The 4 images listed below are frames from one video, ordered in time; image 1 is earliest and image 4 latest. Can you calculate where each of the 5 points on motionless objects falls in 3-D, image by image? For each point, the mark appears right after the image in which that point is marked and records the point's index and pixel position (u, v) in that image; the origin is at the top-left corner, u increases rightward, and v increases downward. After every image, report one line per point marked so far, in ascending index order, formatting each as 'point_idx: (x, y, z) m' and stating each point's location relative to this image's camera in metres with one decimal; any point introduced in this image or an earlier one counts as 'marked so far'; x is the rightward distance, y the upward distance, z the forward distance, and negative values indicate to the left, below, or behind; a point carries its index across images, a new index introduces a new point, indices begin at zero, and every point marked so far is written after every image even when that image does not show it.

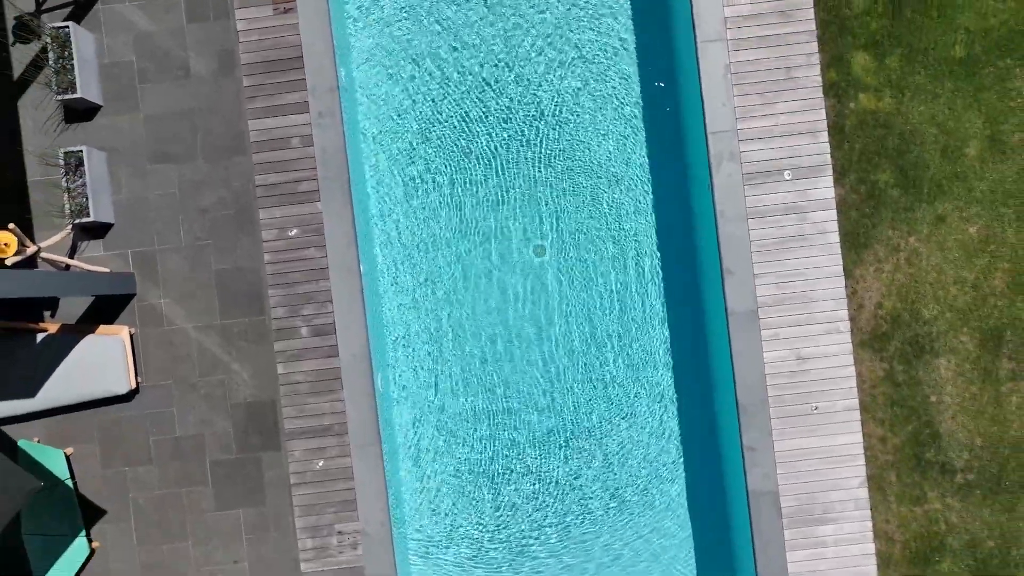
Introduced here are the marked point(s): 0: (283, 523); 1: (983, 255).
0: (-2.0, -2.1, +5.6) m
1: (+4.0, +0.3, +5.4) m
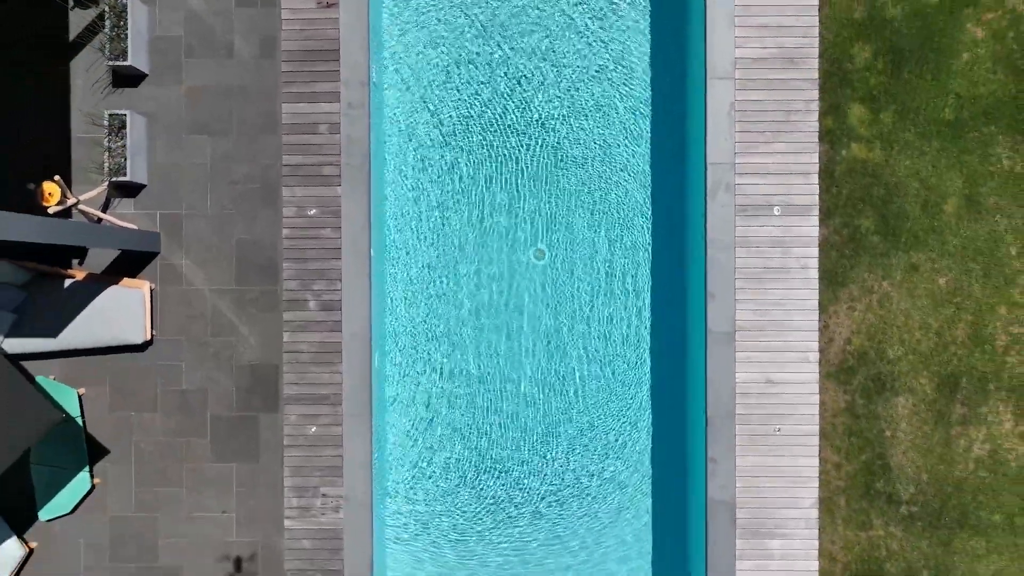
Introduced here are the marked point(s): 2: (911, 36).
0: (-2.3, -1.8, +6.0) m
1: (+4.0, -0.2, +5.8) m
2: (+3.6, +2.3, +5.7) m
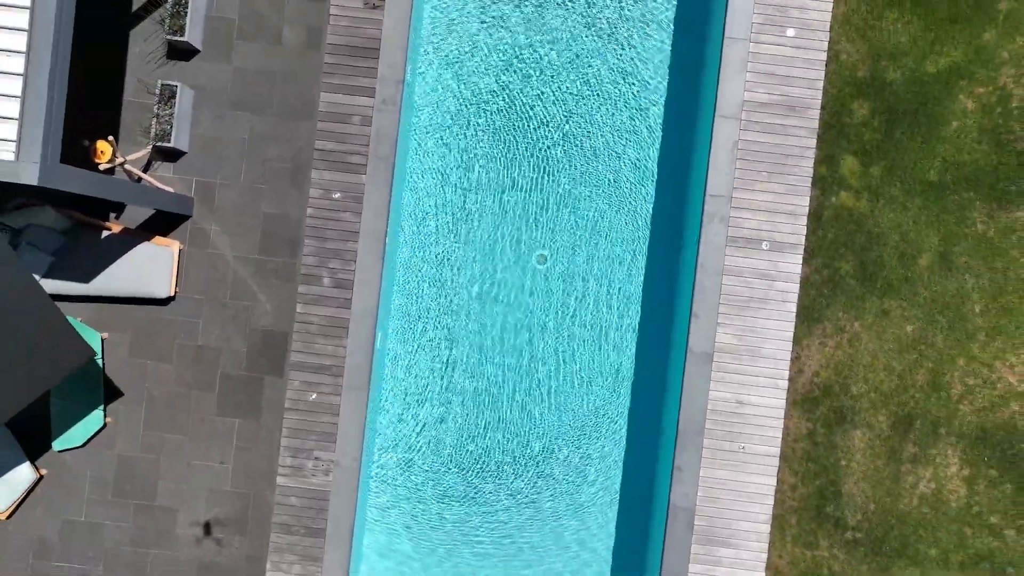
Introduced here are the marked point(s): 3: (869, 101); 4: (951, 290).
0: (-2.5, -1.5, +6.5) m
1: (+3.9, -0.6, +6.2) m
2: (+3.8, +1.8, +6.2) m
3: (+3.5, +1.8, +6.2) m
4: (+4.3, 0.0, +6.2) m
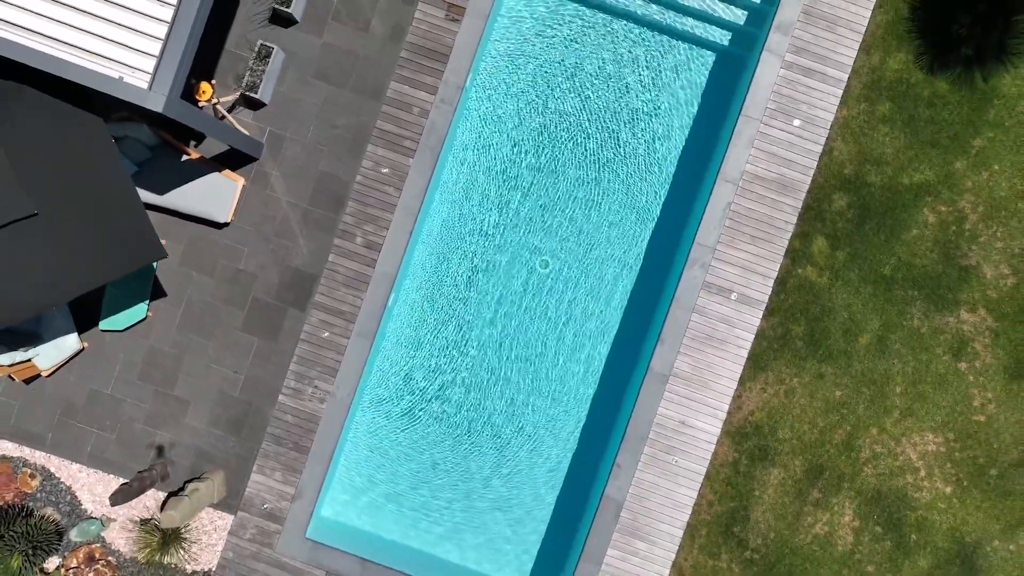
0: (-2.7, -0.9, +7.5) m
1: (+3.7, -1.4, +7.2) m
2: (+4.2, +1.0, +7.2) m
3: (+3.8, +1.0, +7.2) m
4: (+4.2, -0.9, +7.2) m
